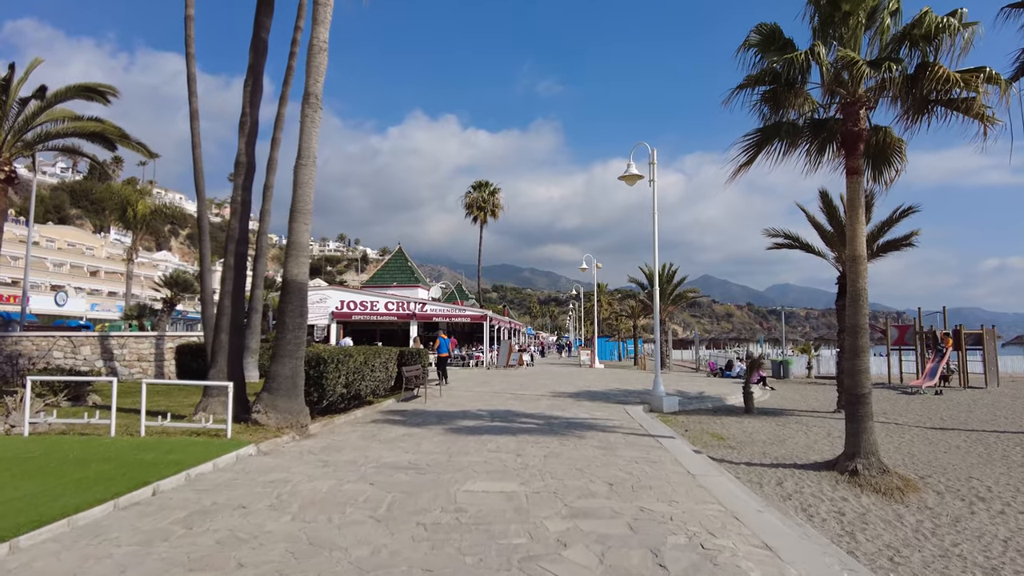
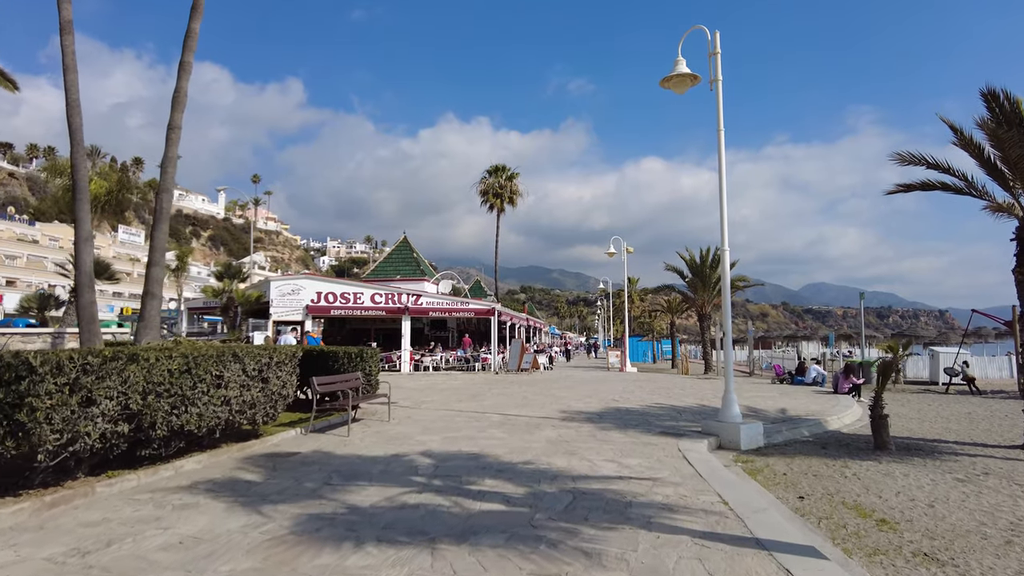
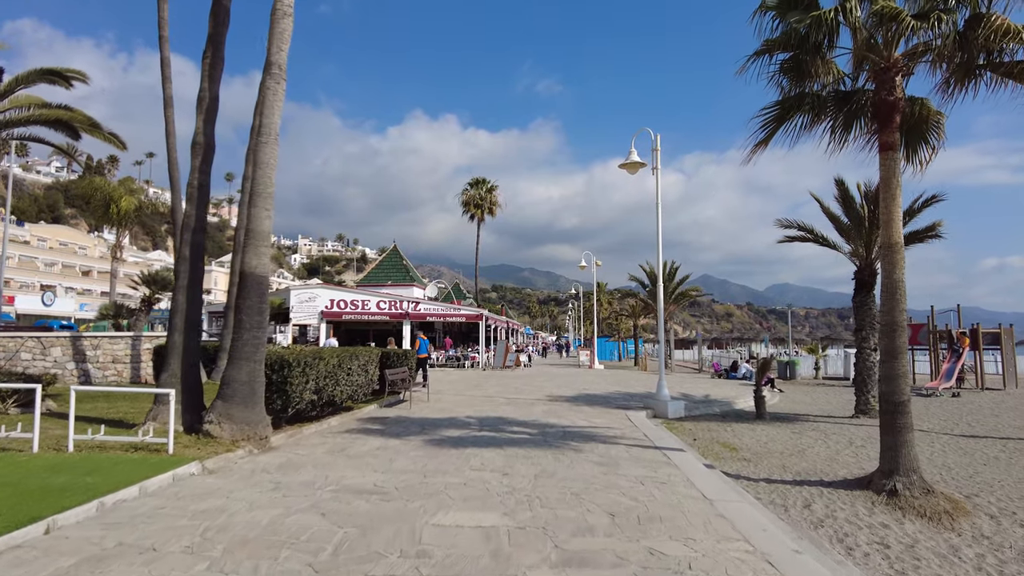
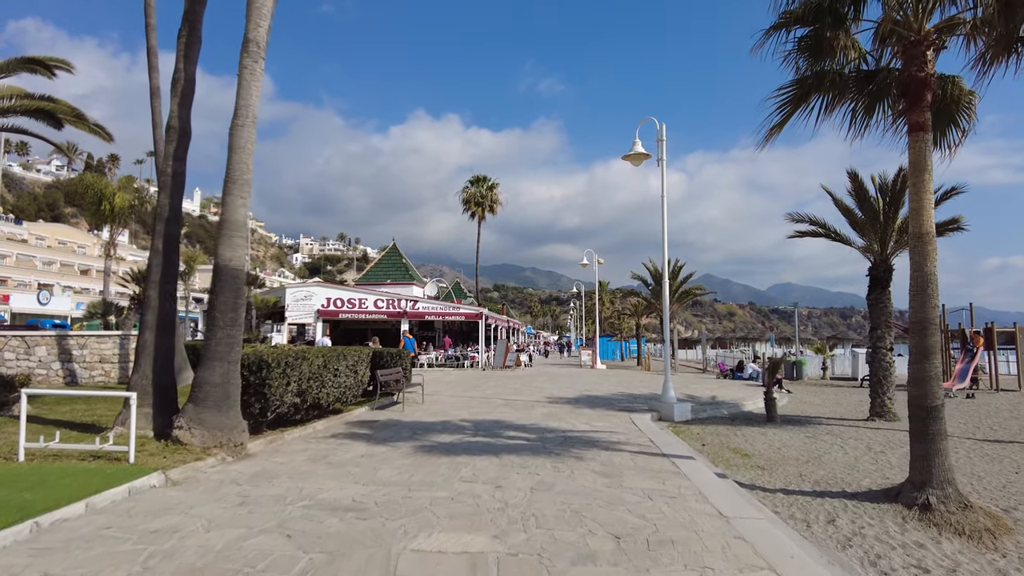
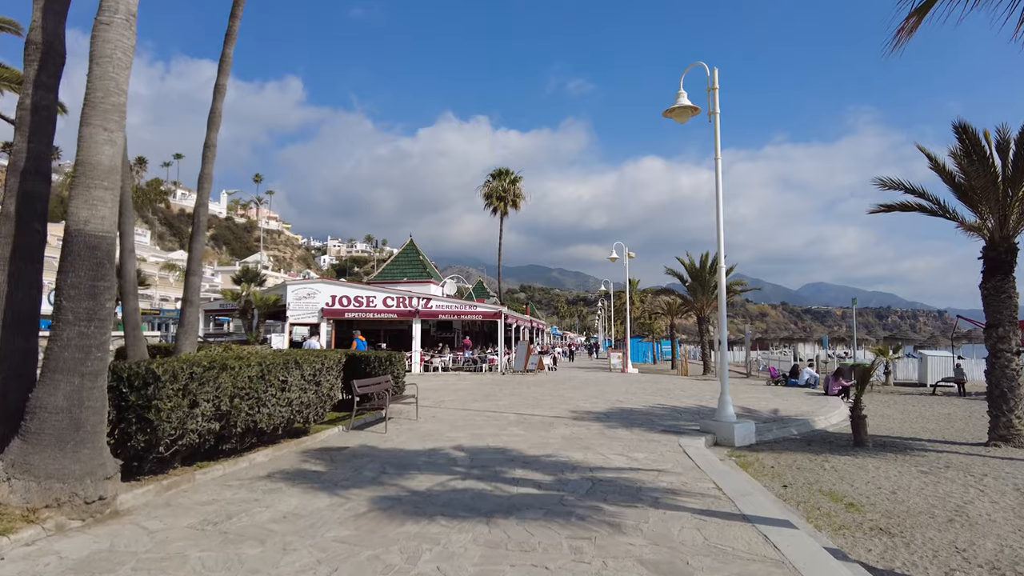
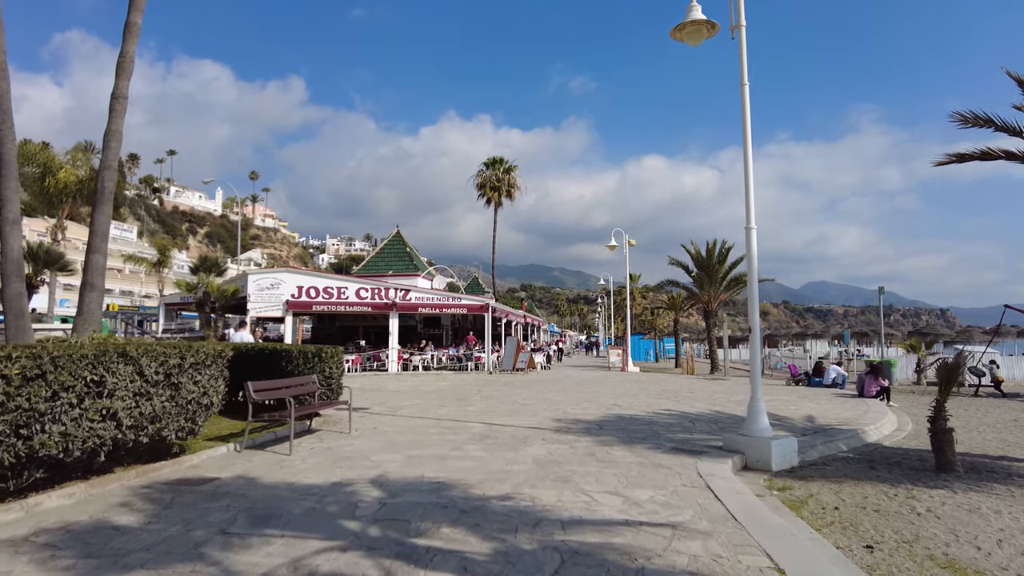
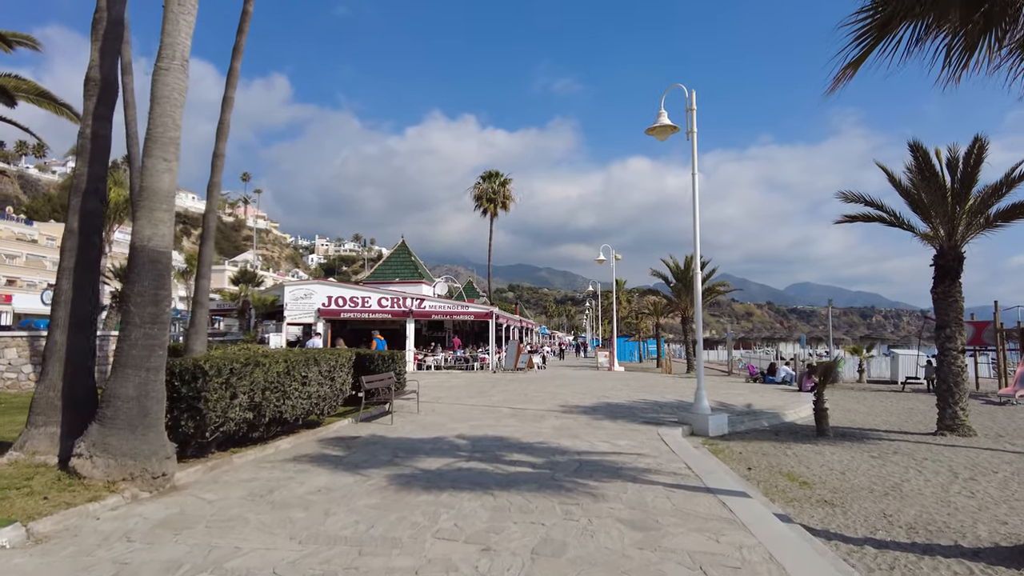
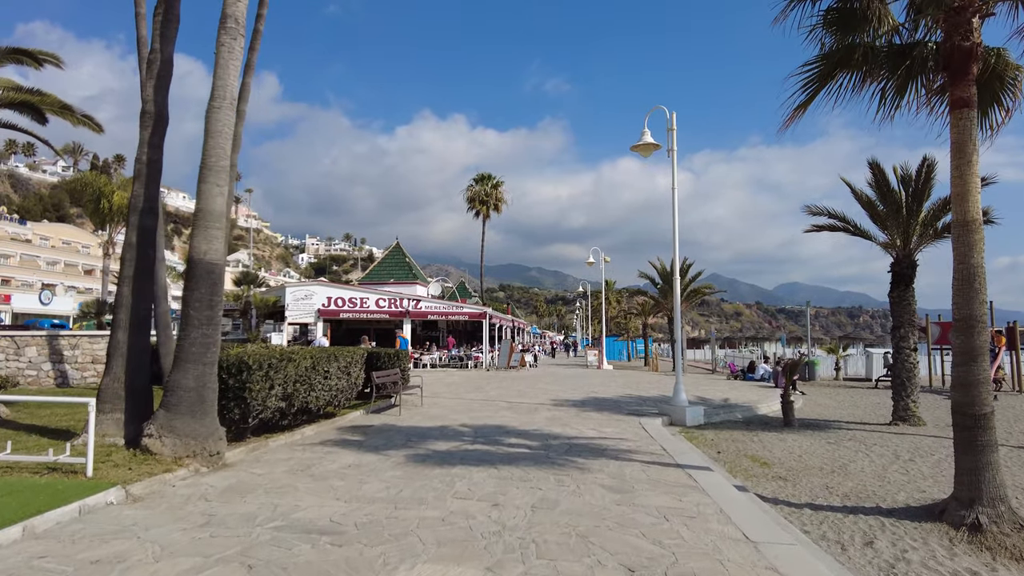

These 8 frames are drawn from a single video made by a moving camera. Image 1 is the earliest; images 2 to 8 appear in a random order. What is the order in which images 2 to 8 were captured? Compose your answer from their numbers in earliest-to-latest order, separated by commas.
3, 4, 8, 7, 5, 2, 6
